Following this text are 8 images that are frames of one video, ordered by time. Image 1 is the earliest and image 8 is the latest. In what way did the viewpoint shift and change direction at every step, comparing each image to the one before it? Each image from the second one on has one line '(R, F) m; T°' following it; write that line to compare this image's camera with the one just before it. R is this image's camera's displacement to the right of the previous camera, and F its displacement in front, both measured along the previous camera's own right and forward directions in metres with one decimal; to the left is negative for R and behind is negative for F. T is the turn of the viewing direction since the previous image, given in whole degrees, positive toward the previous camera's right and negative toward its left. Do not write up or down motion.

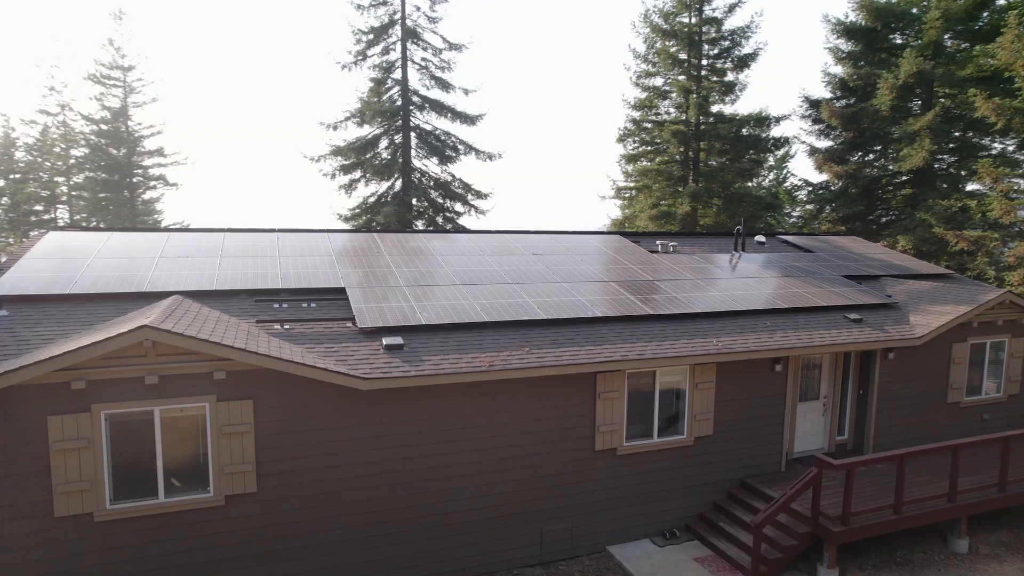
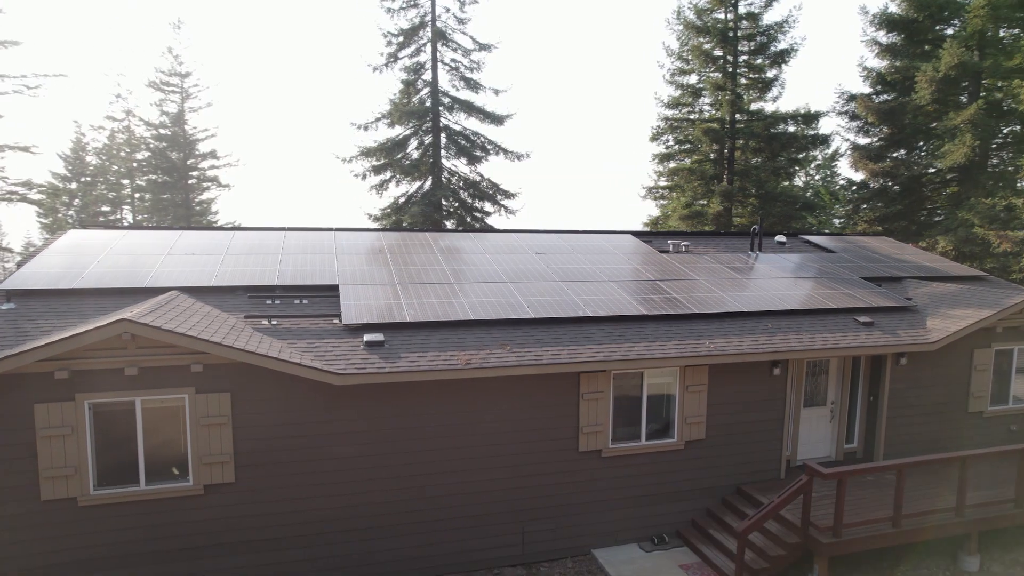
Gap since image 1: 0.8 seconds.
(+0.8, +0.1) m; -4°
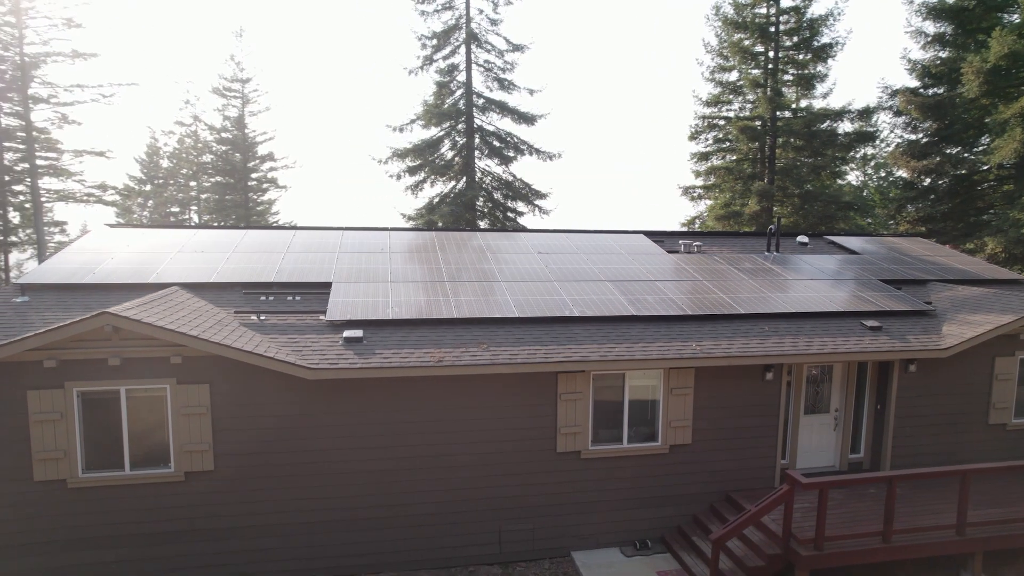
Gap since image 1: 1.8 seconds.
(+0.9, 0.0) m; -4°
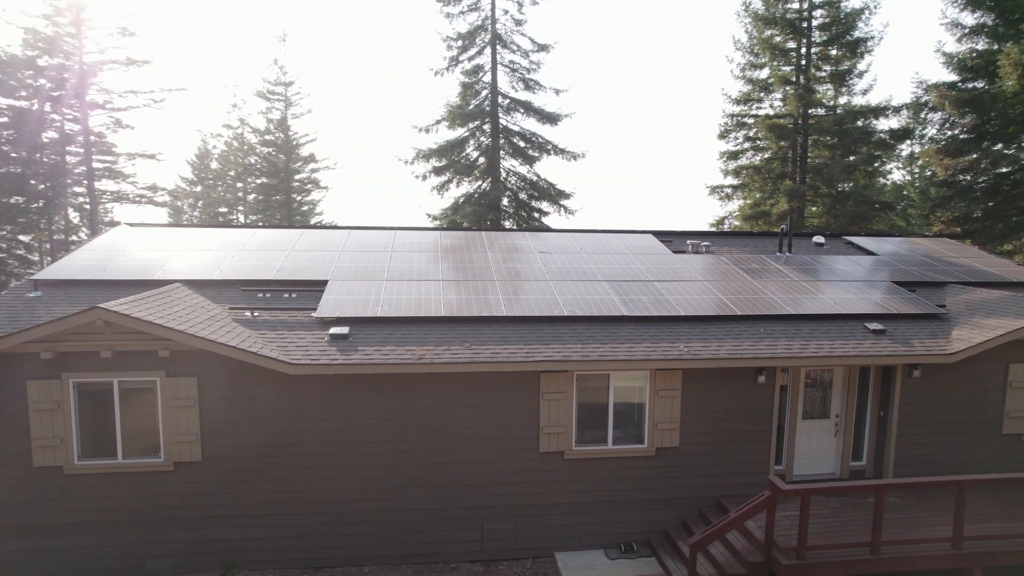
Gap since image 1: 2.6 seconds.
(+0.7, 0.0) m; -3°
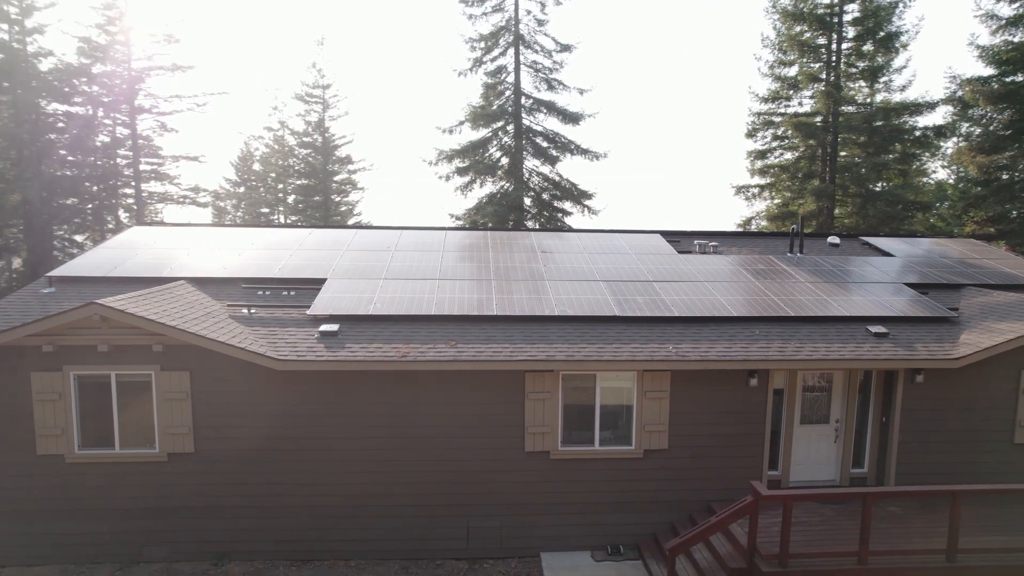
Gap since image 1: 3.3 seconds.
(+0.6, 0.0) m; -3°
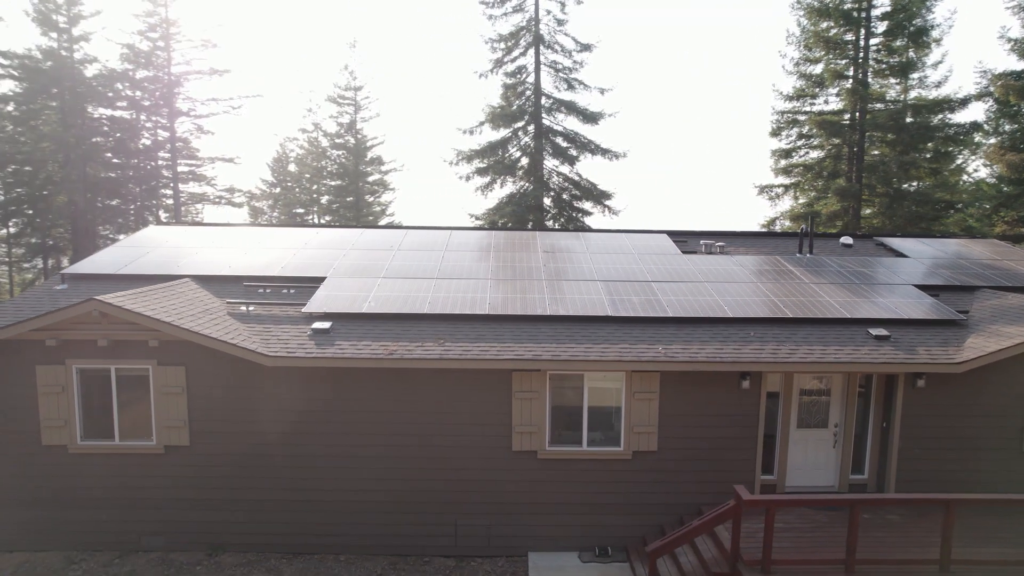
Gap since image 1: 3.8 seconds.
(+0.5, 0.0) m; -3°
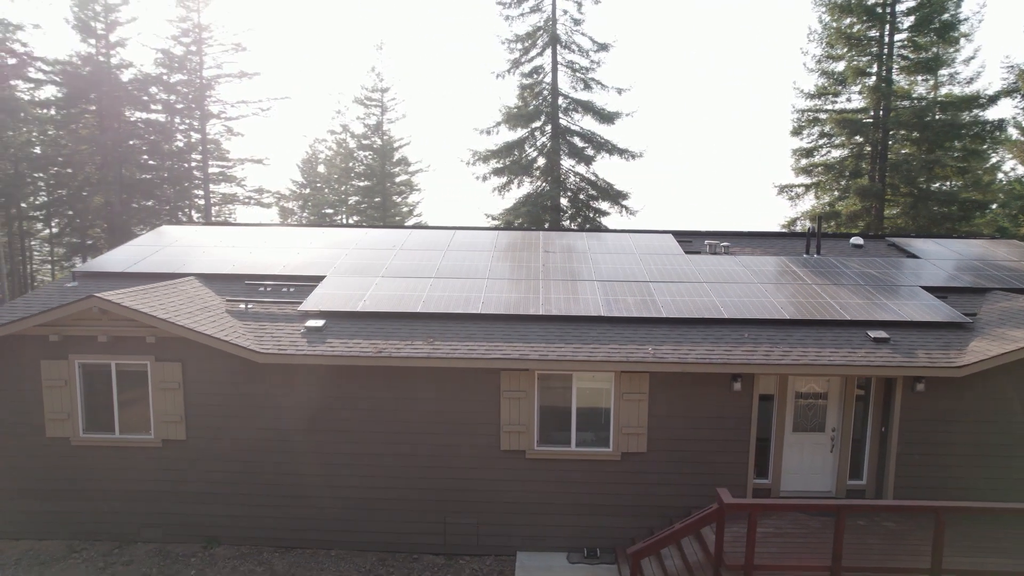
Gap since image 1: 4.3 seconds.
(+0.5, 0.0) m; -2°
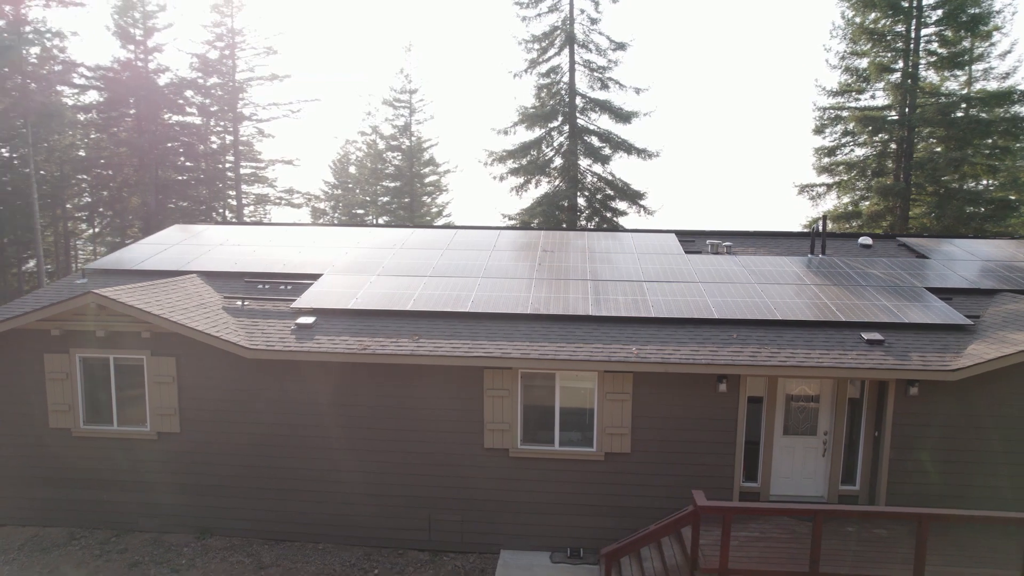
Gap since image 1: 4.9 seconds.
(+0.6, 0.0) m; -2°
